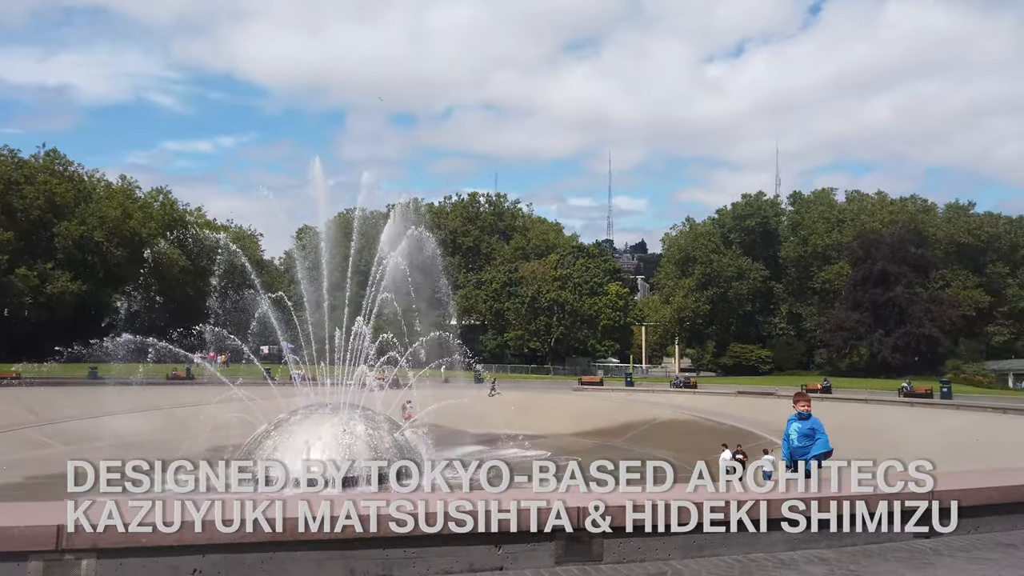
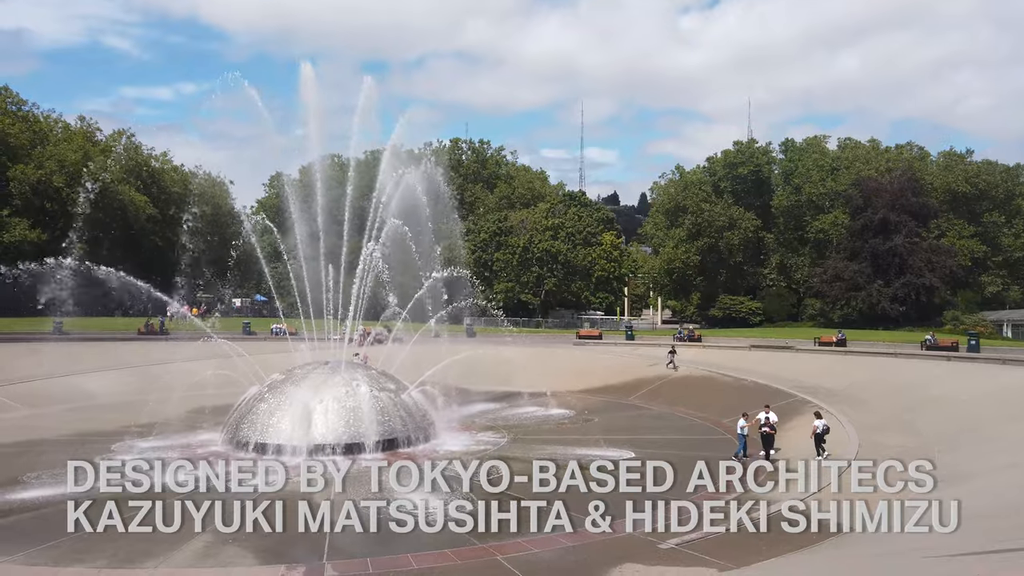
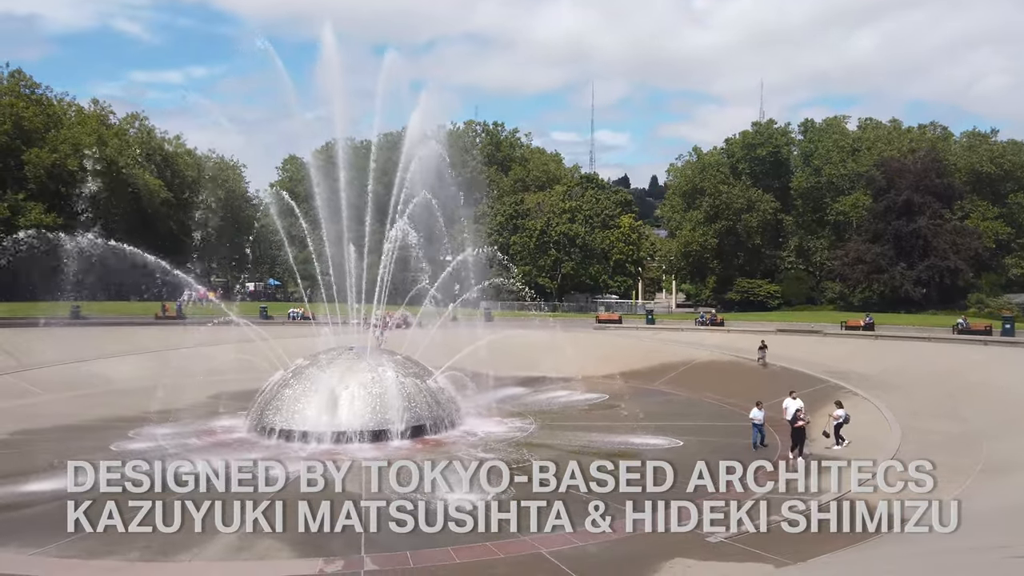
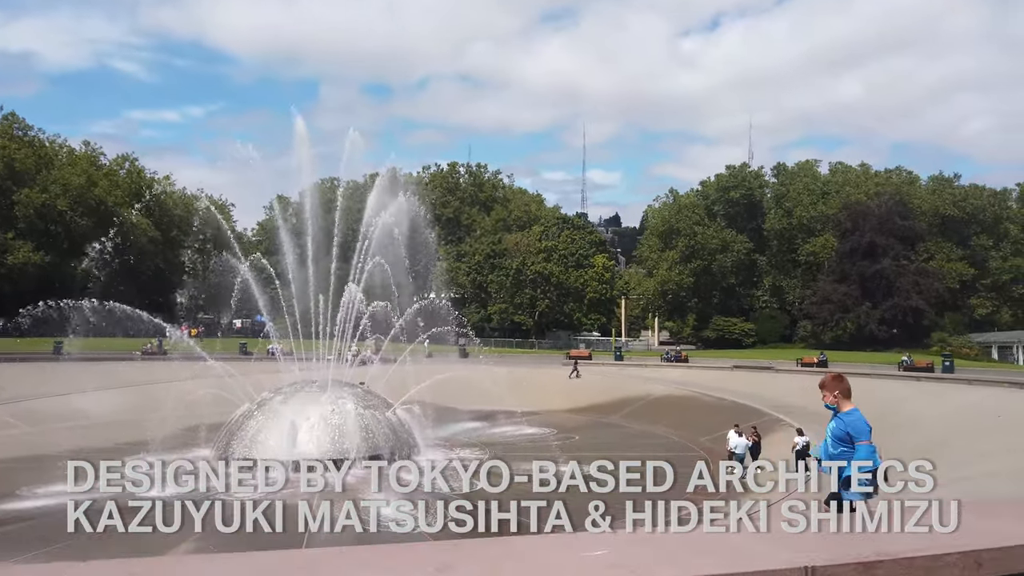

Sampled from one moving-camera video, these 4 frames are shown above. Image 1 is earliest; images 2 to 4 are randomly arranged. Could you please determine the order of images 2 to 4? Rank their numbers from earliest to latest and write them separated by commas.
4, 2, 3
